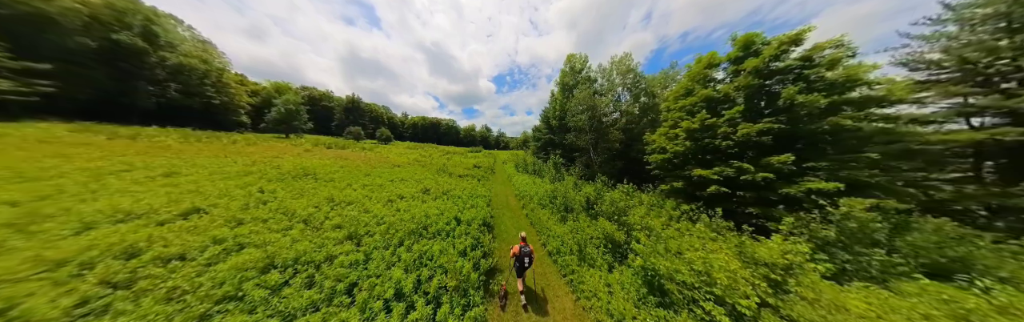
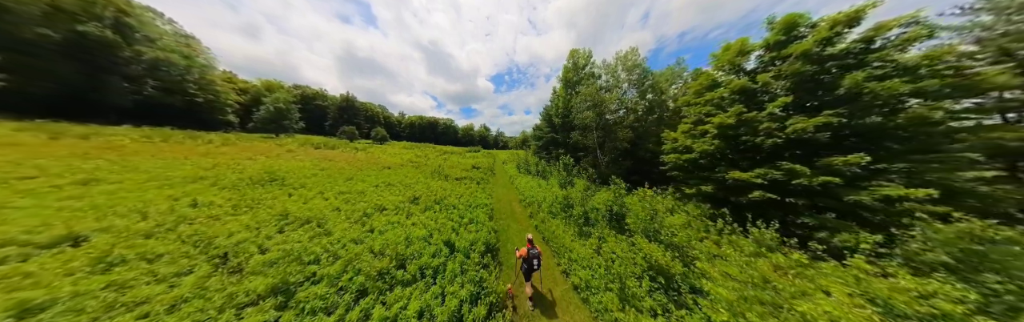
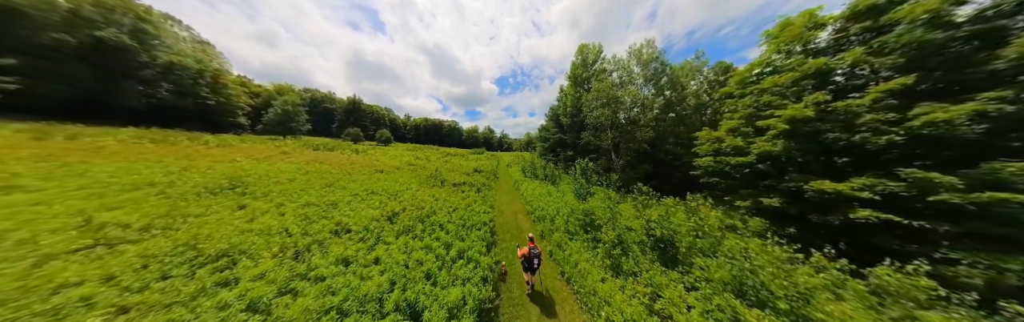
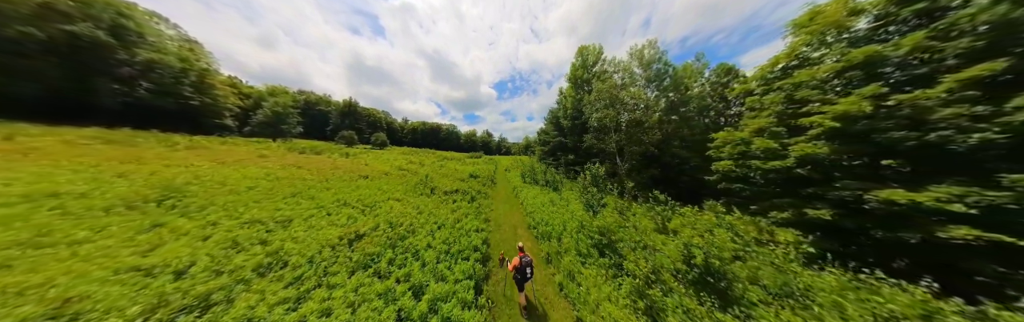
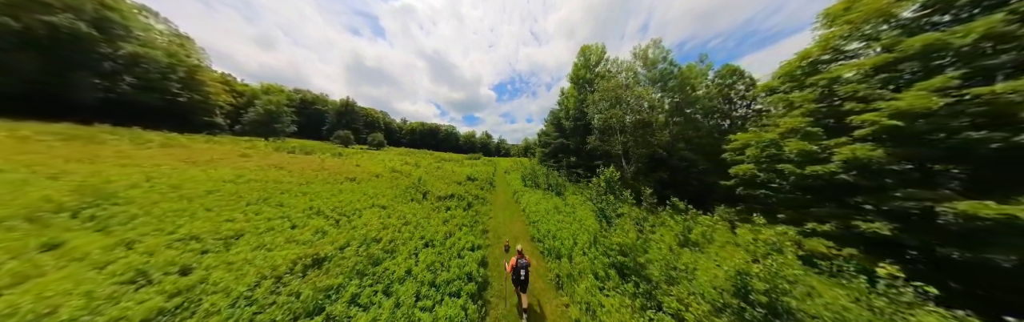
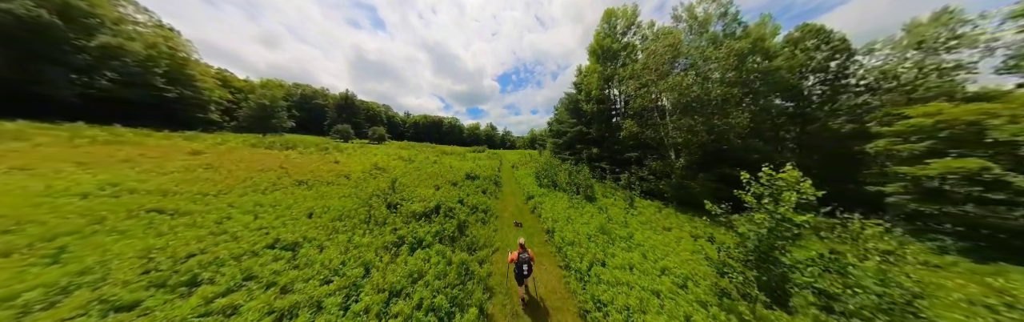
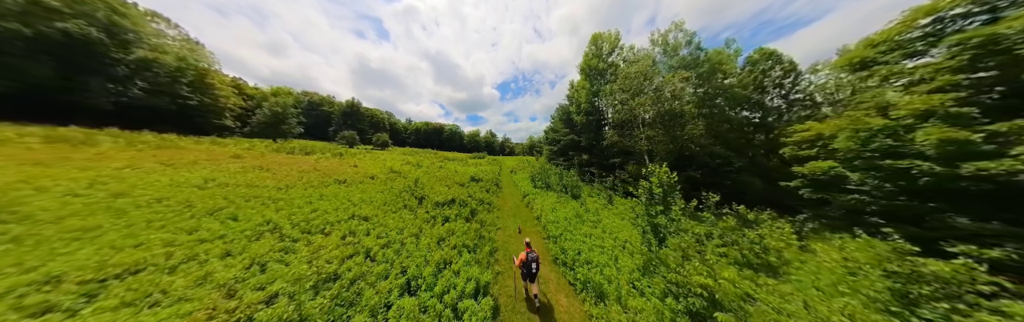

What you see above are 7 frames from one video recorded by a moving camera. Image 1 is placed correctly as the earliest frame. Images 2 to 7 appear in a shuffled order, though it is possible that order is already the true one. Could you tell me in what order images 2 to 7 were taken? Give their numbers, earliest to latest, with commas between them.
2, 3, 4, 5, 7, 6
